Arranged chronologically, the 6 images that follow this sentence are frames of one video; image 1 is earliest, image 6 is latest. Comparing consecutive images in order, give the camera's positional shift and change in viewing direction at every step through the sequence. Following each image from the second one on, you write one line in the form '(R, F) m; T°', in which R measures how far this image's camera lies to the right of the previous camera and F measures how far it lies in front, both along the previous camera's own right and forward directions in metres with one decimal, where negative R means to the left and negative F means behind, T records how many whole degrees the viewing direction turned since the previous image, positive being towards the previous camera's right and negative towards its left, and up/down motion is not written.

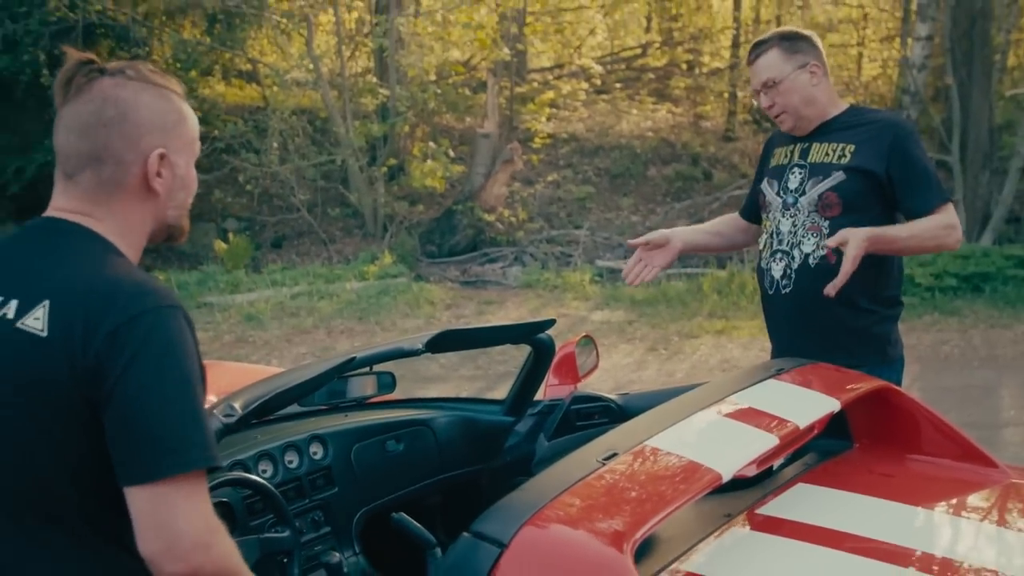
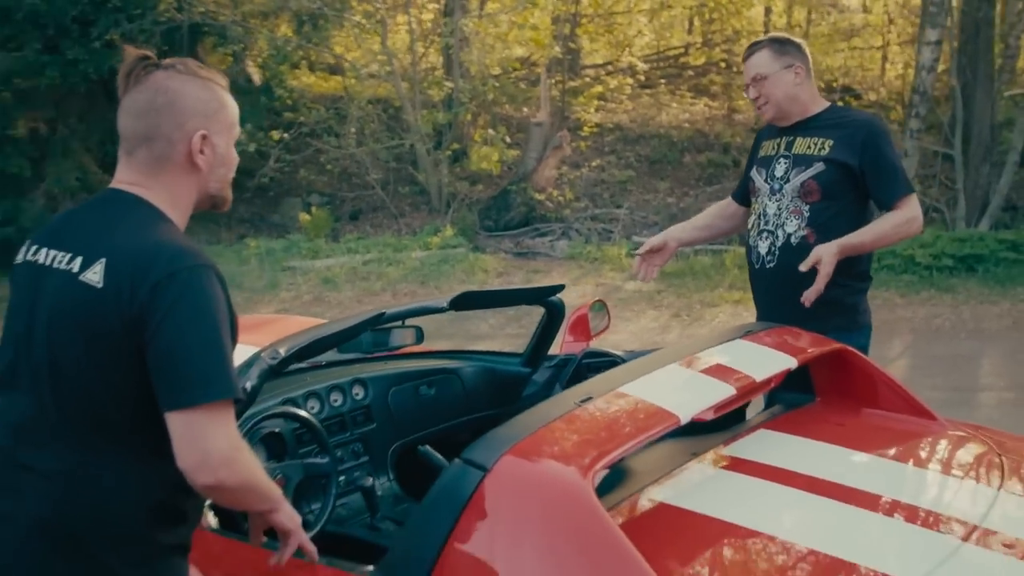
(+0.3, -1.1) m; -4°
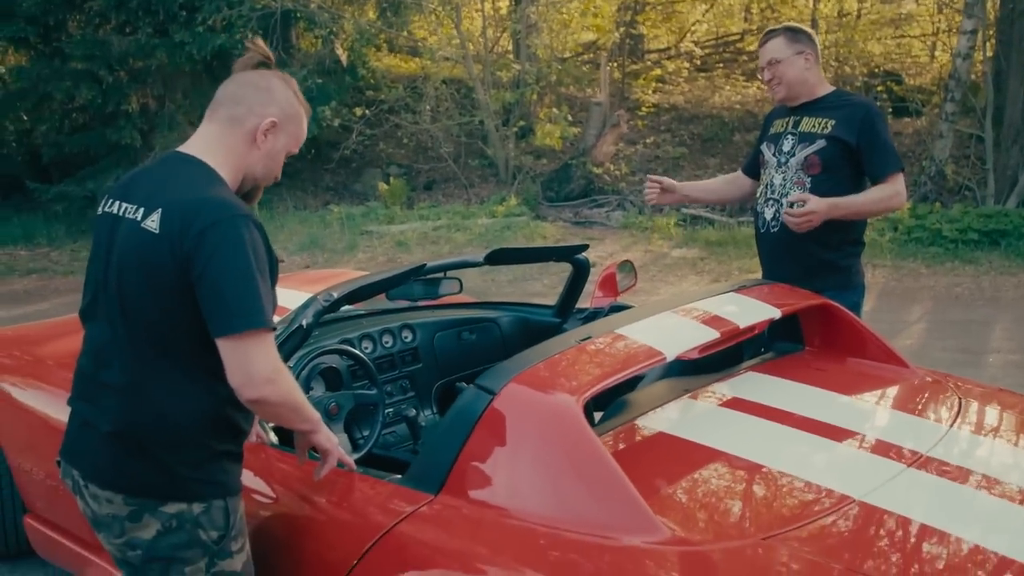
(+0.3, -0.8) m; -5°
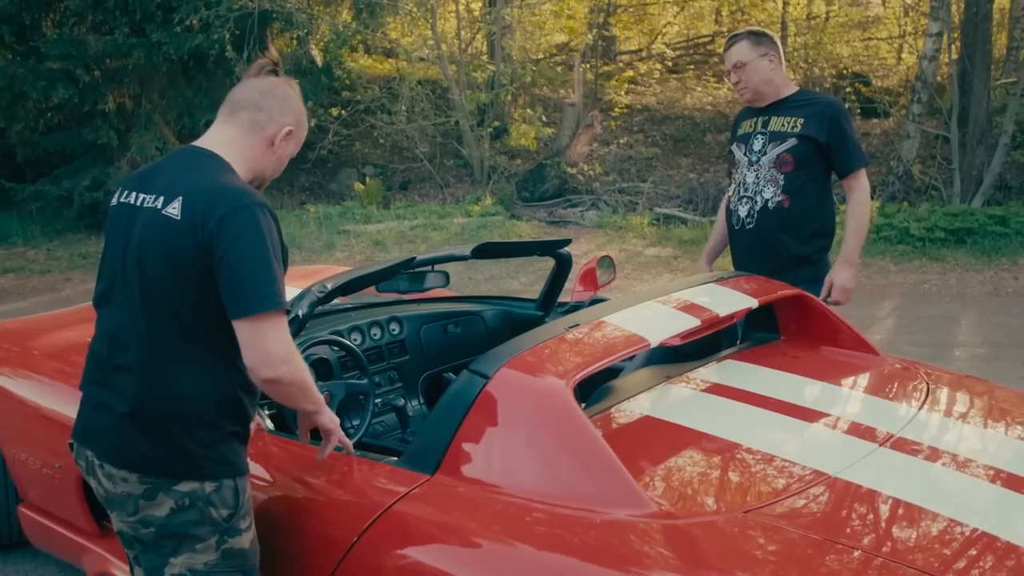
(0.0, -0.1) m; +2°
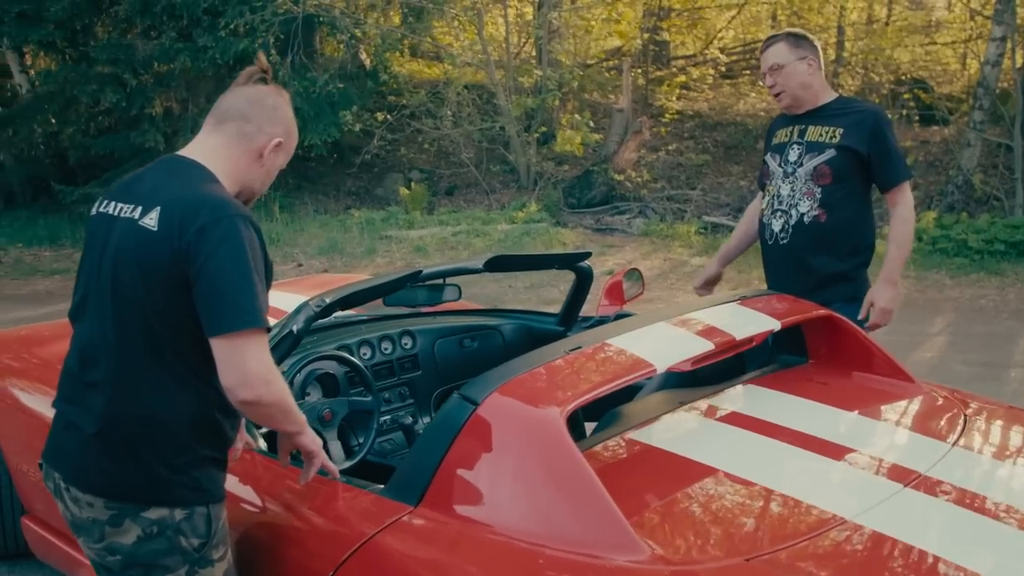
(+0.1, +0.2) m; -3°
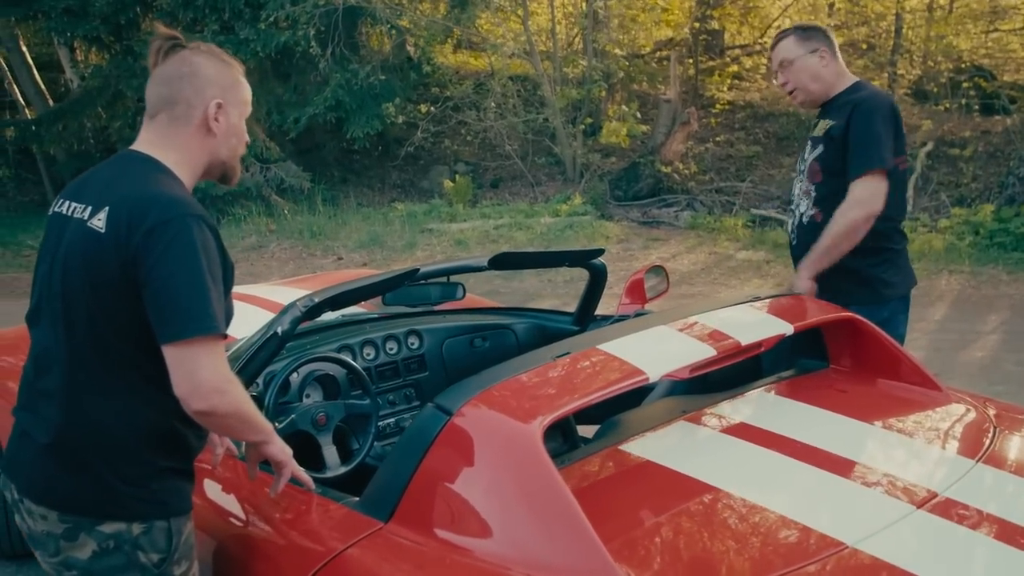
(+0.2, +0.1) m; -3°
